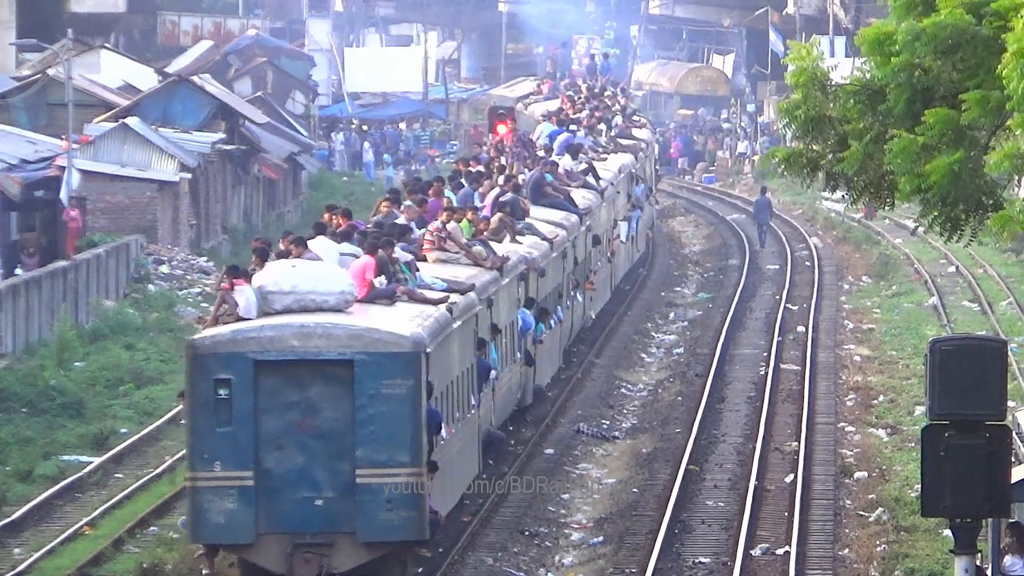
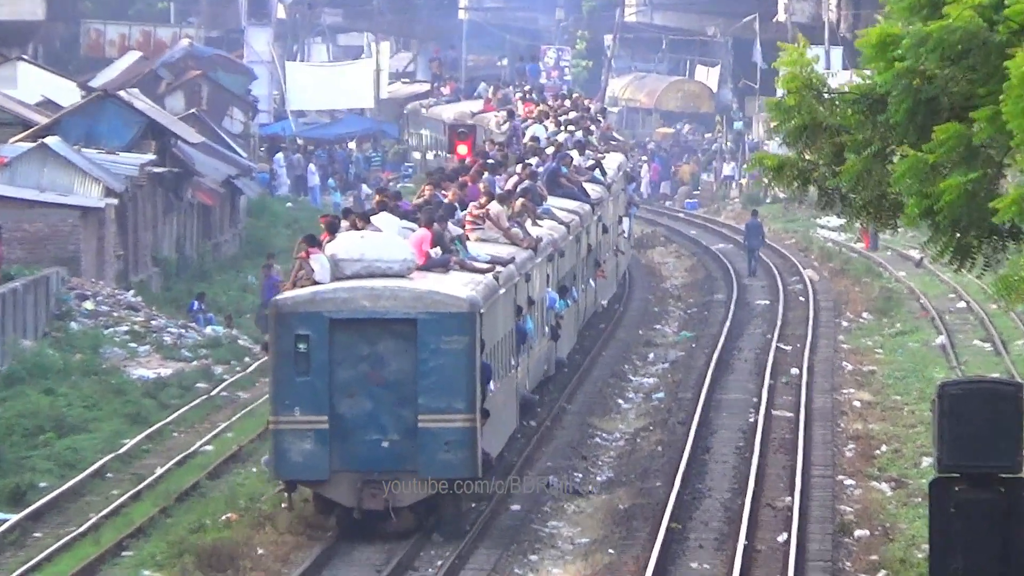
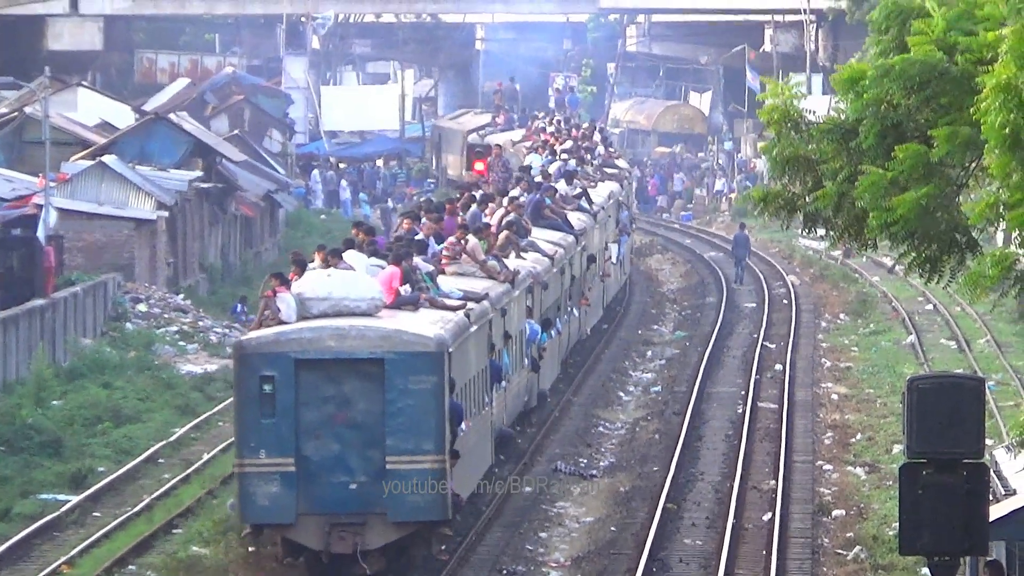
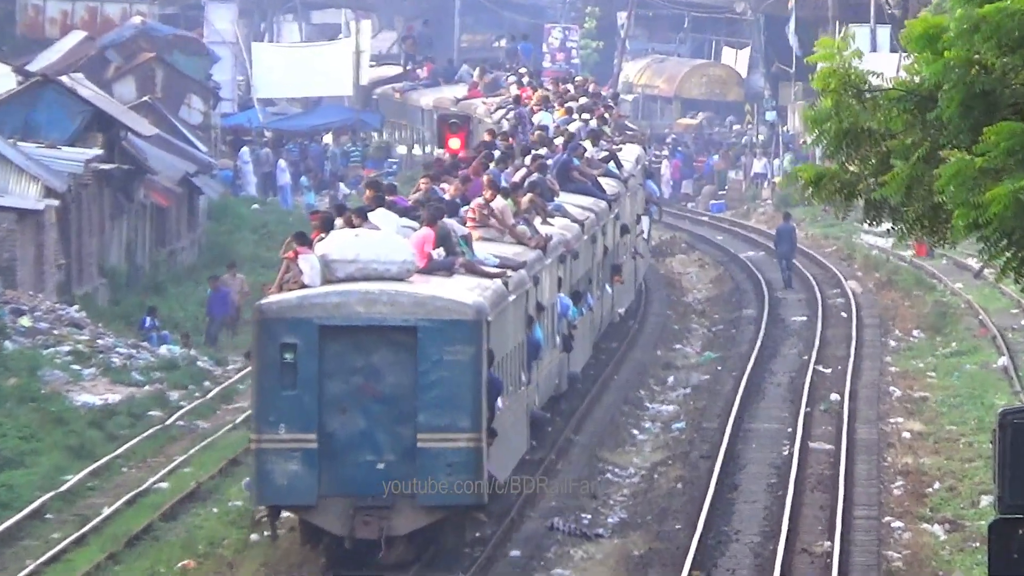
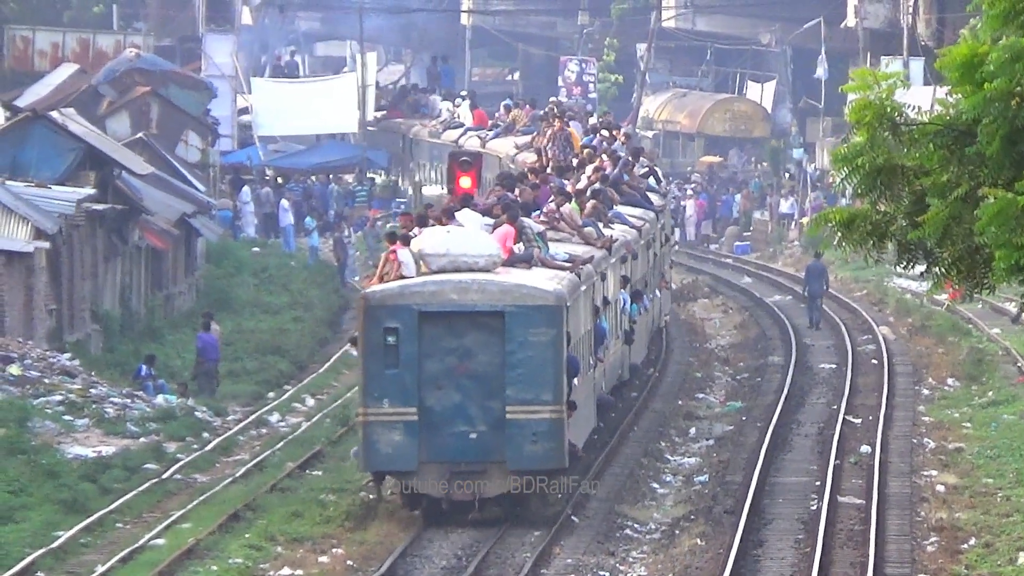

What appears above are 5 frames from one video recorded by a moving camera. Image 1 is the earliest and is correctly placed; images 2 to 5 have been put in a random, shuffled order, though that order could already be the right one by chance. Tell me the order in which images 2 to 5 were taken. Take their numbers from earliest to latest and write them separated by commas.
3, 2, 4, 5
